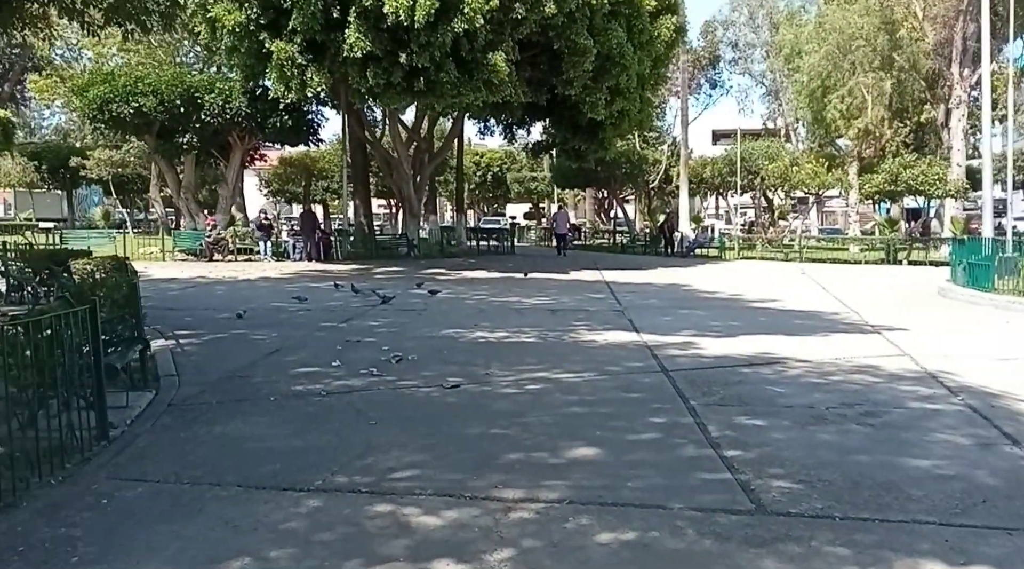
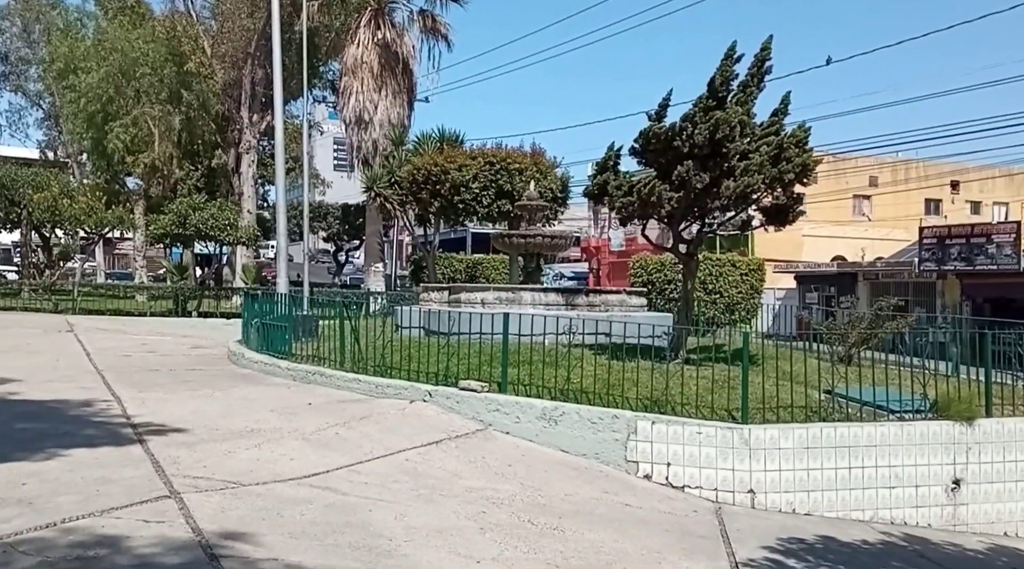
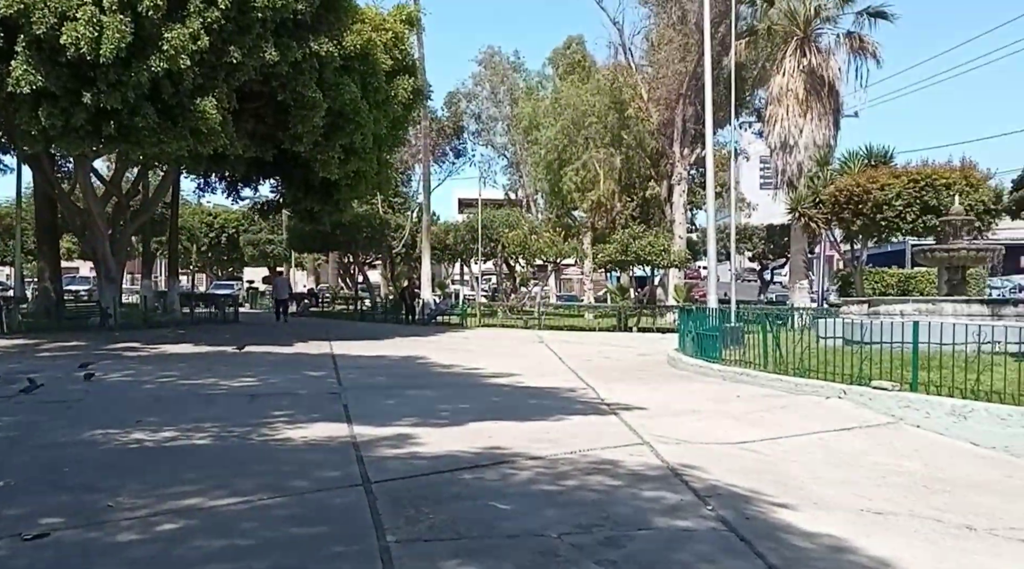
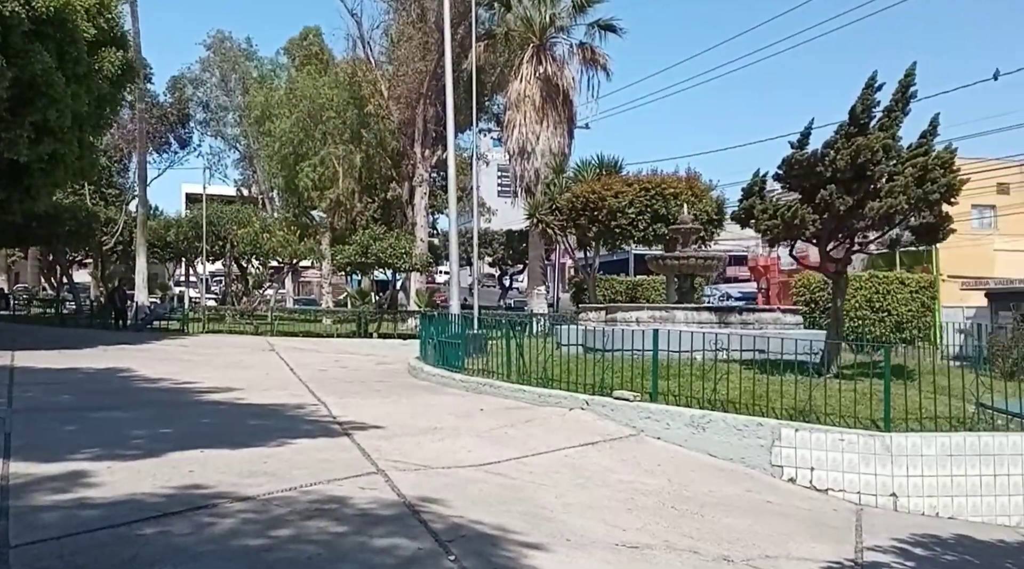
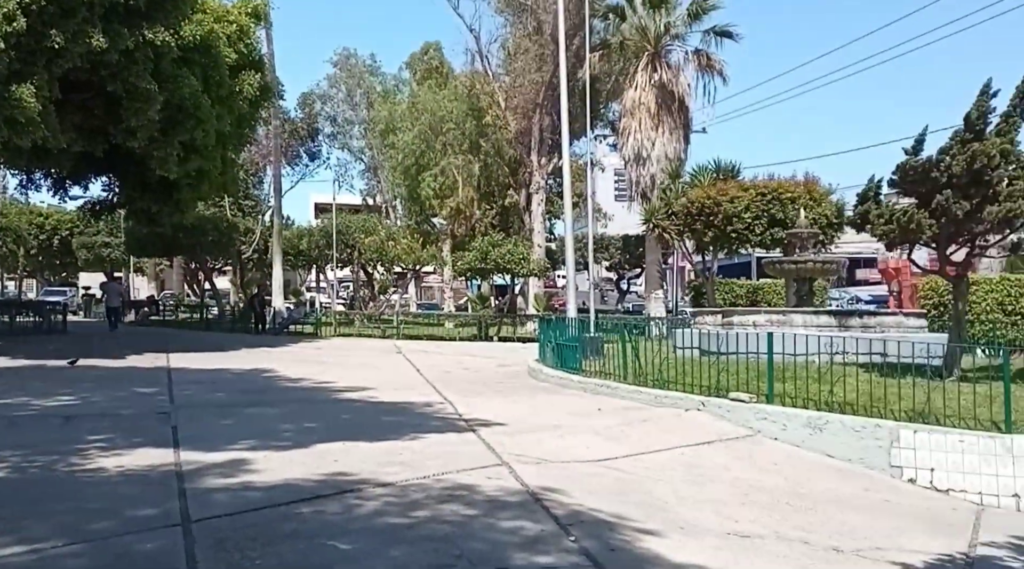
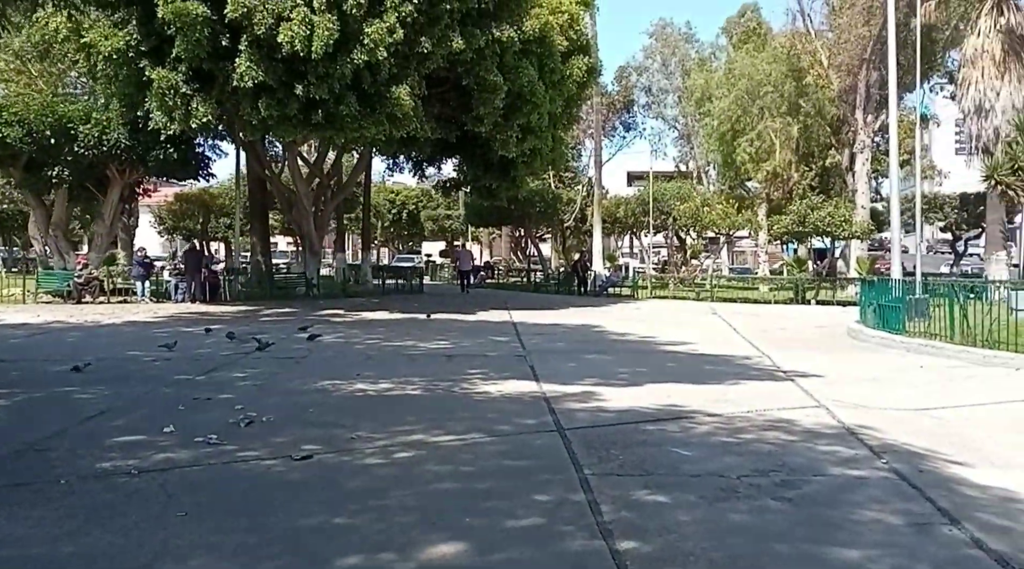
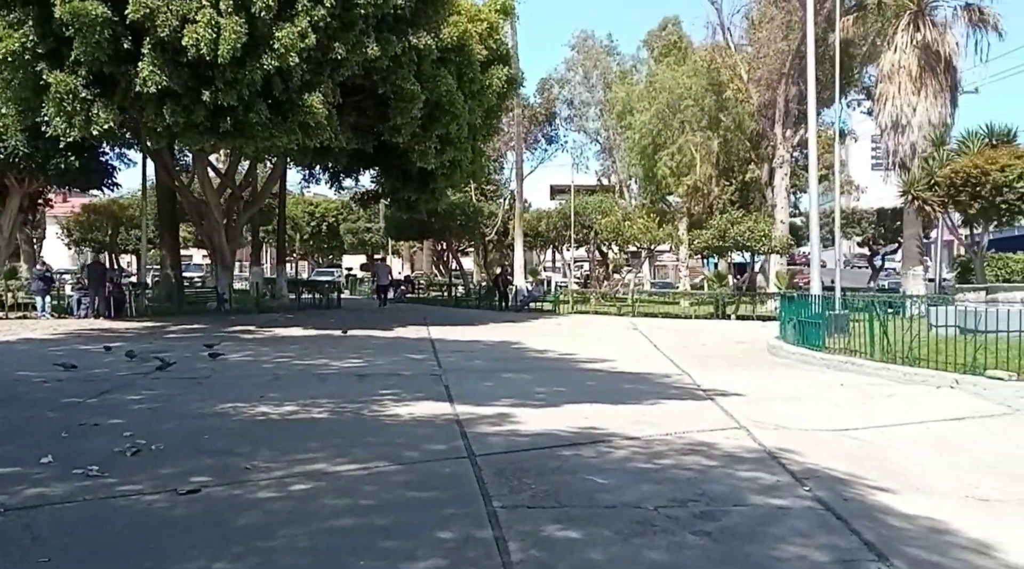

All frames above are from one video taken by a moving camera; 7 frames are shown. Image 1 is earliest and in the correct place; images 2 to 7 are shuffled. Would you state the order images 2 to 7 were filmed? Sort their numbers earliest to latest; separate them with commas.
6, 7, 3, 5, 4, 2
